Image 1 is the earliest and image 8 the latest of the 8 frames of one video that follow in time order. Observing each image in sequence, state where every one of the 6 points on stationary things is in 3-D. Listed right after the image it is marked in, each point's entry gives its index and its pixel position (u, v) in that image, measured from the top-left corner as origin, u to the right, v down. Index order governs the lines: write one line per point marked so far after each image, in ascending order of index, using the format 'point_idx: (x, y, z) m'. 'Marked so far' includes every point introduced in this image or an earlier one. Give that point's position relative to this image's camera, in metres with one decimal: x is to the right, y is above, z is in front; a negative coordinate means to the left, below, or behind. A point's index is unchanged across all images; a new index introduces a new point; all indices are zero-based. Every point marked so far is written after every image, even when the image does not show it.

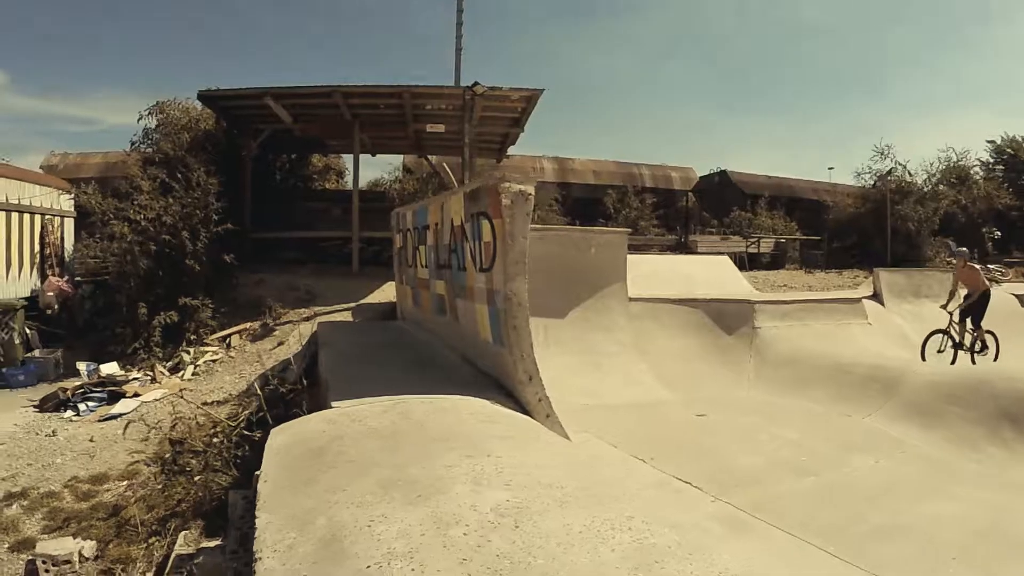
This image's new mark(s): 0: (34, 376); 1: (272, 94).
0: (-5.2, -1.0, +7.1) m
1: (-3.9, +3.1, +10.4) m
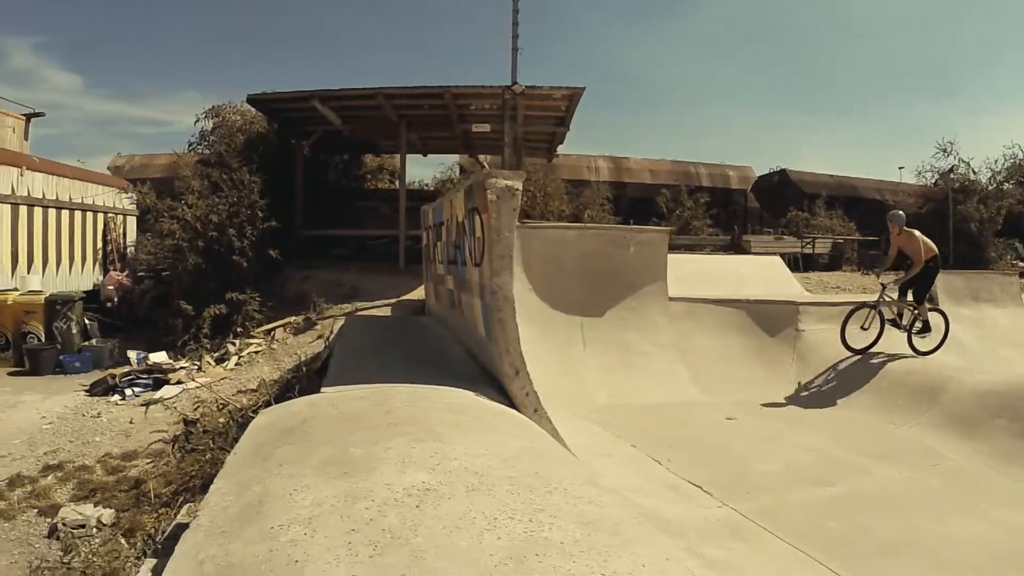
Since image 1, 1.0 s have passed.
0: (-4.9, -0.9, +7.5) m
1: (-3.2, +3.1, +10.7) m
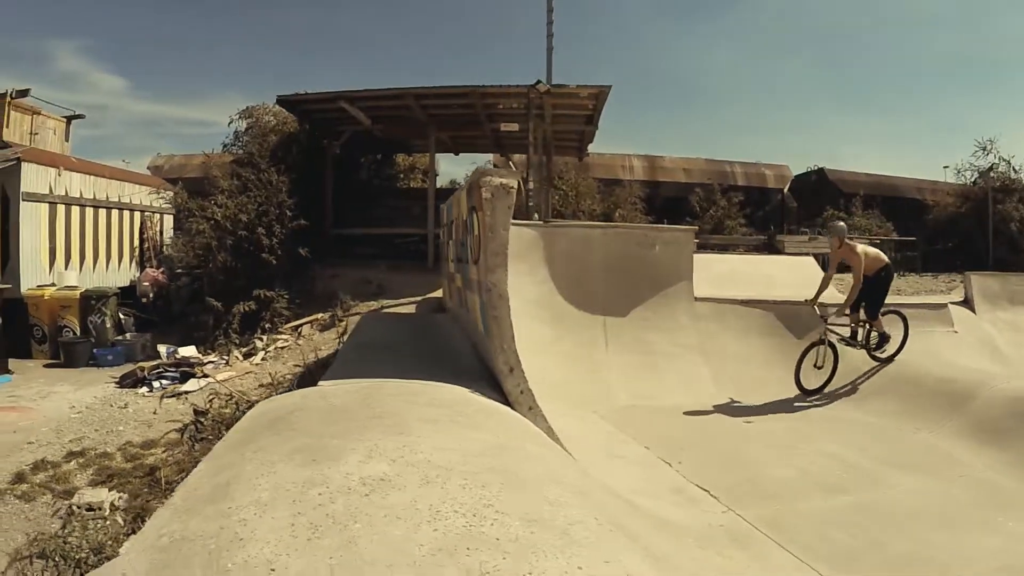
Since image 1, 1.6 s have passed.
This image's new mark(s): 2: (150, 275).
0: (-4.7, -0.8, +7.8) m
1: (-2.8, +3.2, +10.9) m
2: (-5.8, +0.2, +10.5) m
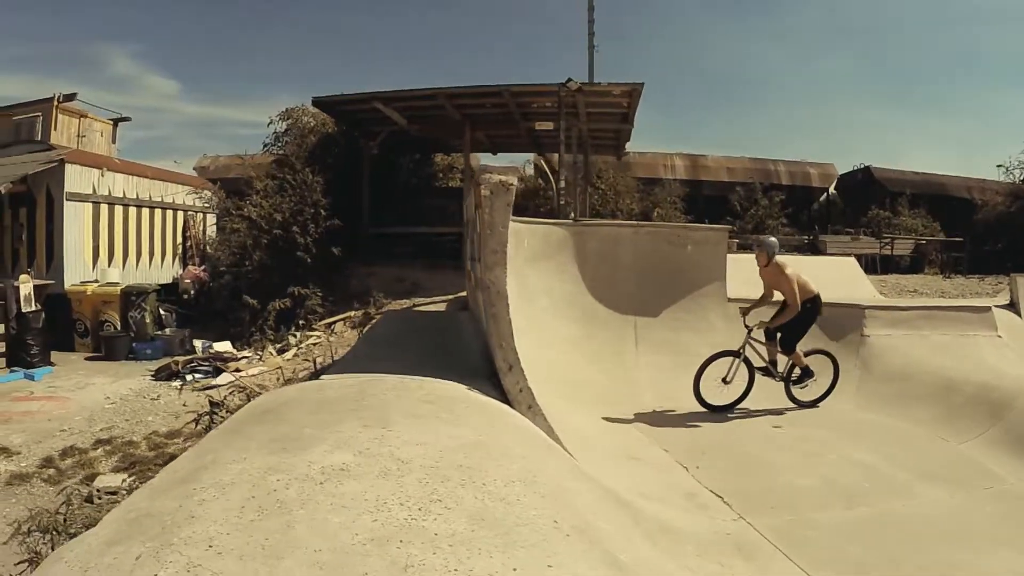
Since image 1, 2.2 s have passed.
0: (-4.3, -0.8, +8.0) m
1: (-2.2, +3.2, +11.0) m
2: (-5.3, +0.3, +10.8) m
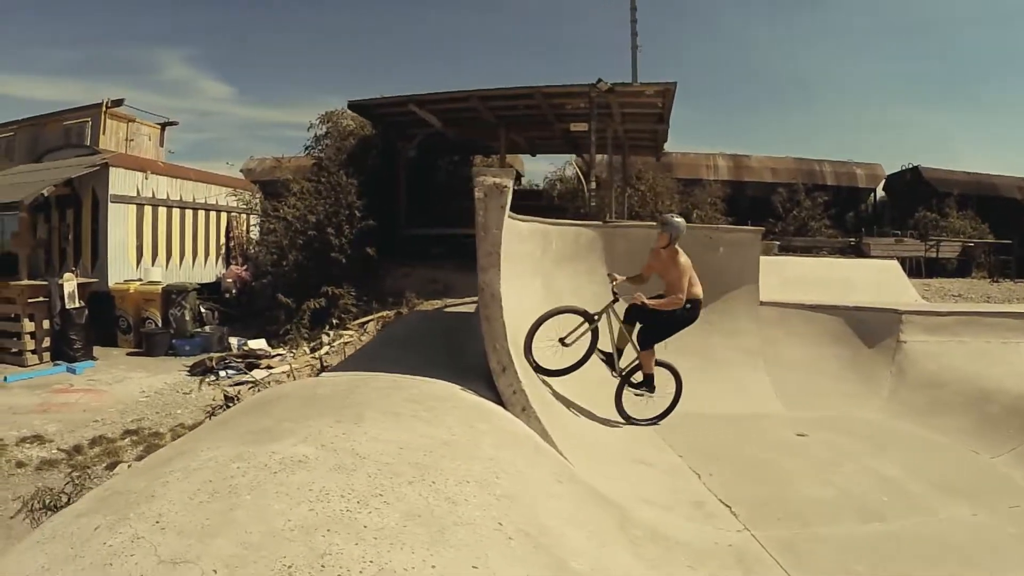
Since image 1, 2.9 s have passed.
0: (-4.0, -0.8, +8.3) m
1: (-1.7, +3.2, +11.2) m
2: (-4.8, +0.3, +11.2) m
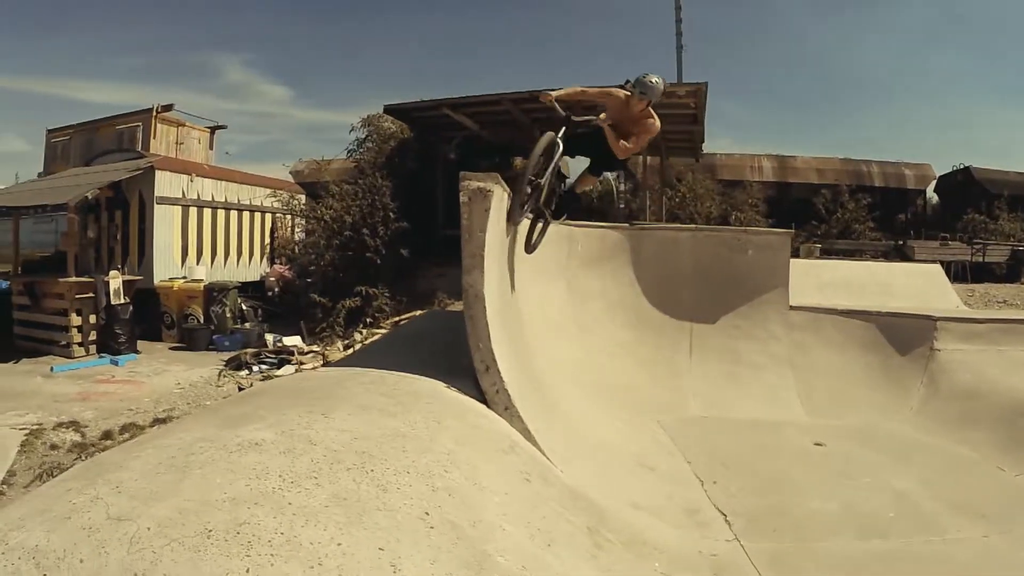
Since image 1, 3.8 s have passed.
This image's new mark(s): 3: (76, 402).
0: (-3.7, -0.7, +8.7) m
1: (-1.1, +3.2, +11.4) m
2: (-4.2, +0.3, +11.6) m
3: (-3.6, -0.9, +5.4) m
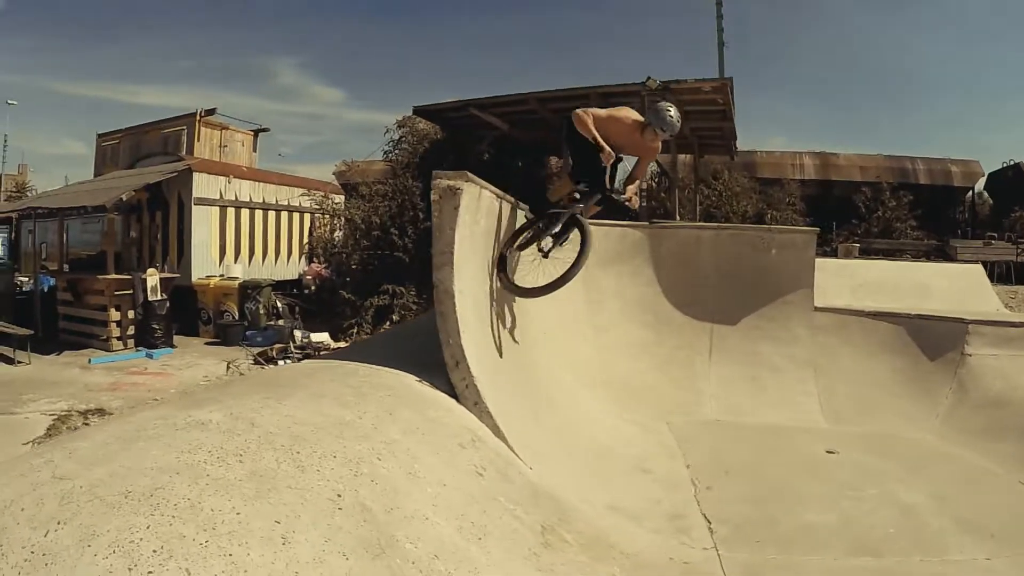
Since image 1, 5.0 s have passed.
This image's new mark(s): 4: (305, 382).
0: (-3.4, -0.7, +9.1) m
1: (-0.7, +3.2, +11.6) m
2: (-3.8, +0.4, +12.0) m
3: (-3.6, -0.9, +5.7) m
4: (-0.9, -0.4, +2.8) m
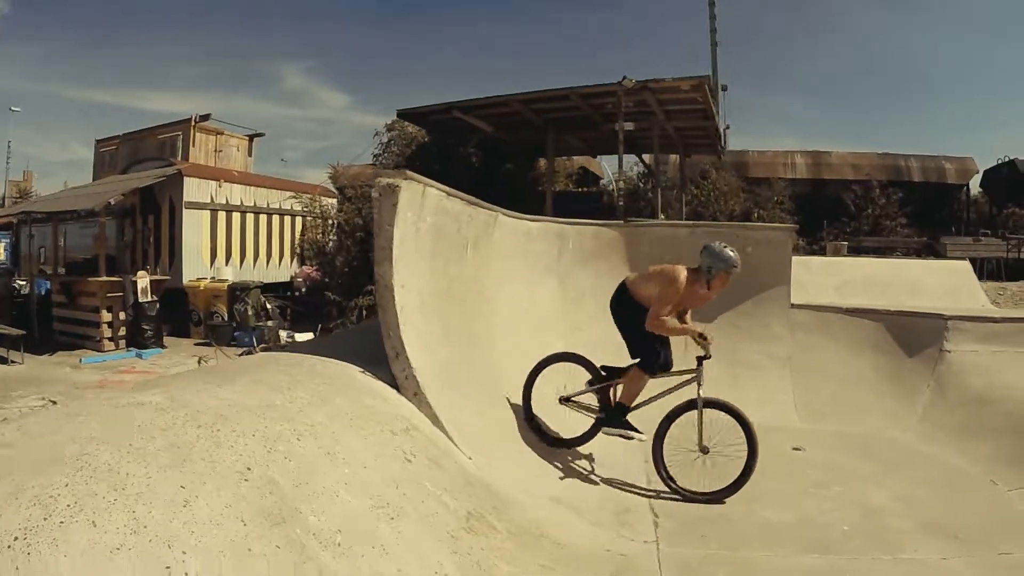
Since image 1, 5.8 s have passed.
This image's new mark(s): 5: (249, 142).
0: (-3.7, -0.7, +9.4) m
1: (-0.9, +3.2, +11.8) m
2: (-4.0, +0.3, +12.2) m
3: (-3.9, -0.9, +6.0) m
4: (-1.2, -0.4, +3.0) m
5: (-5.6, +3.0, +13.7) m
